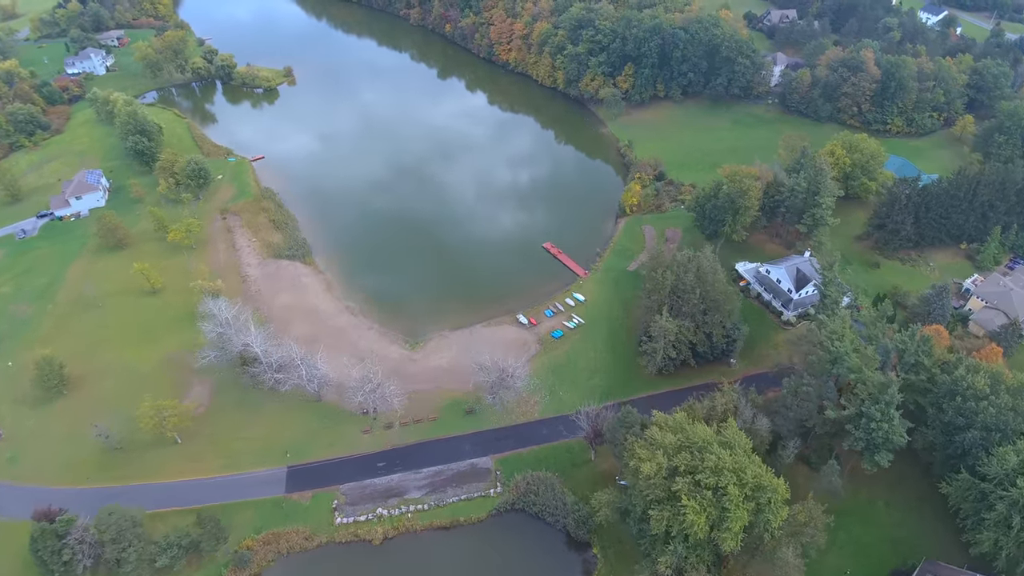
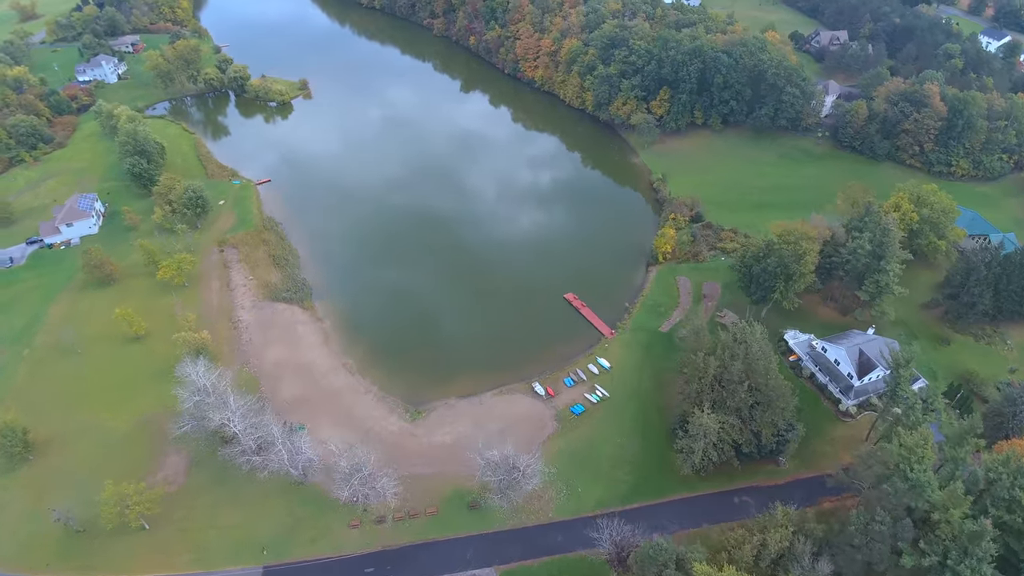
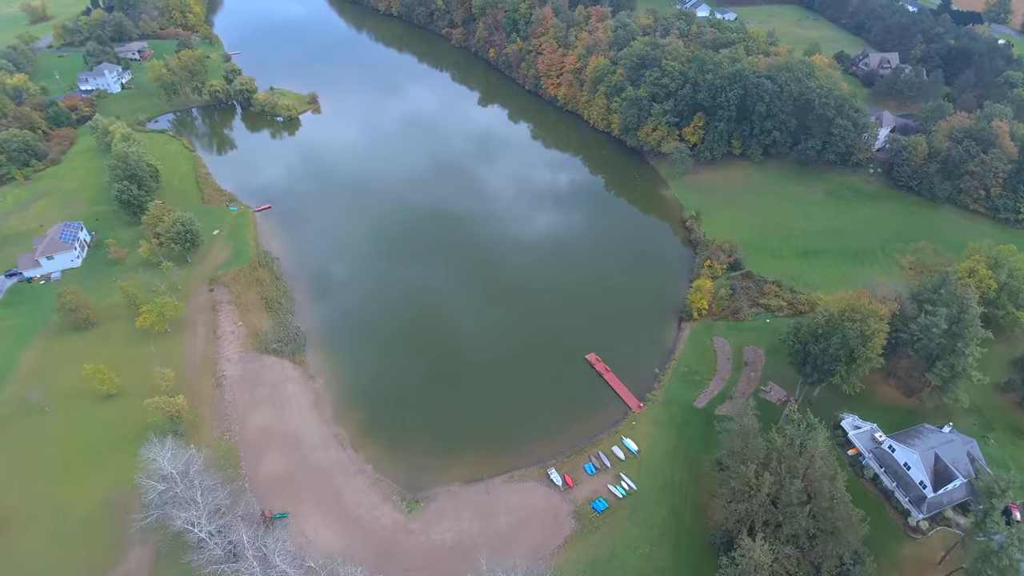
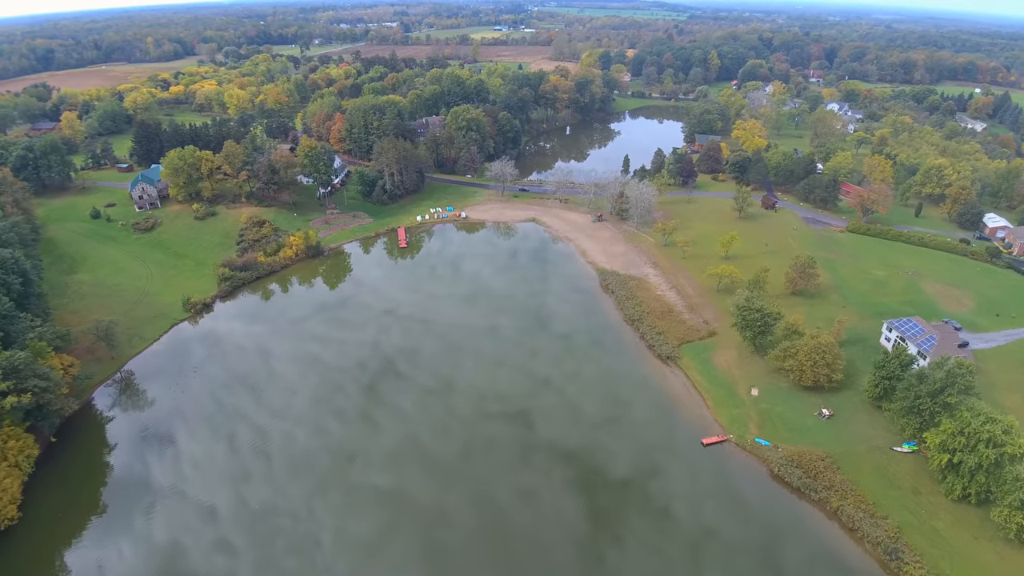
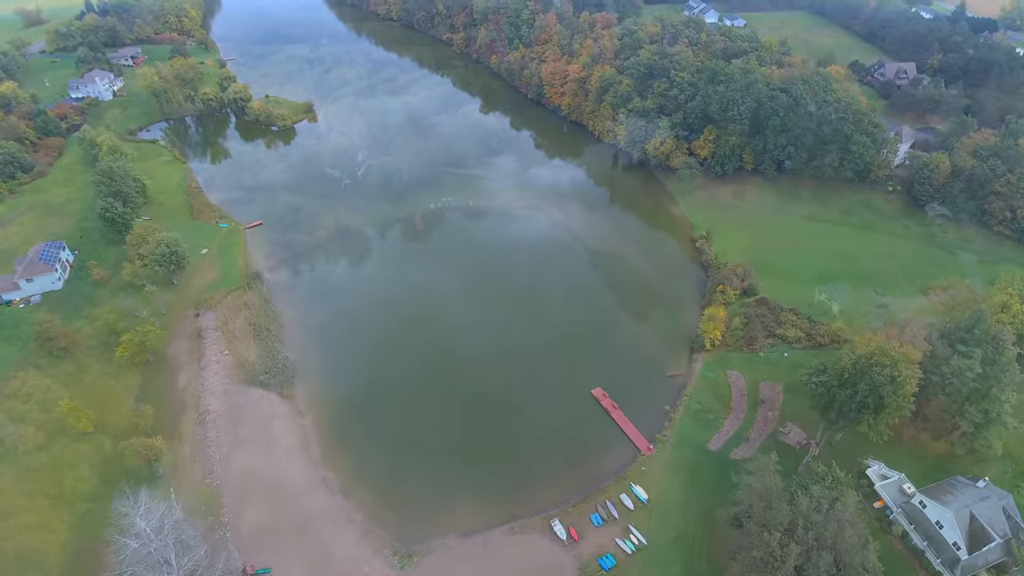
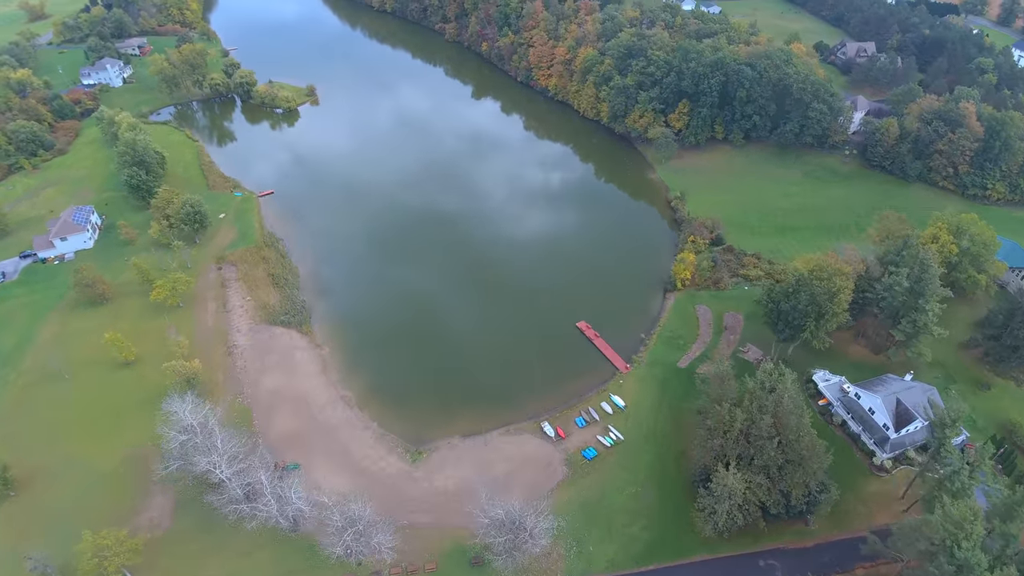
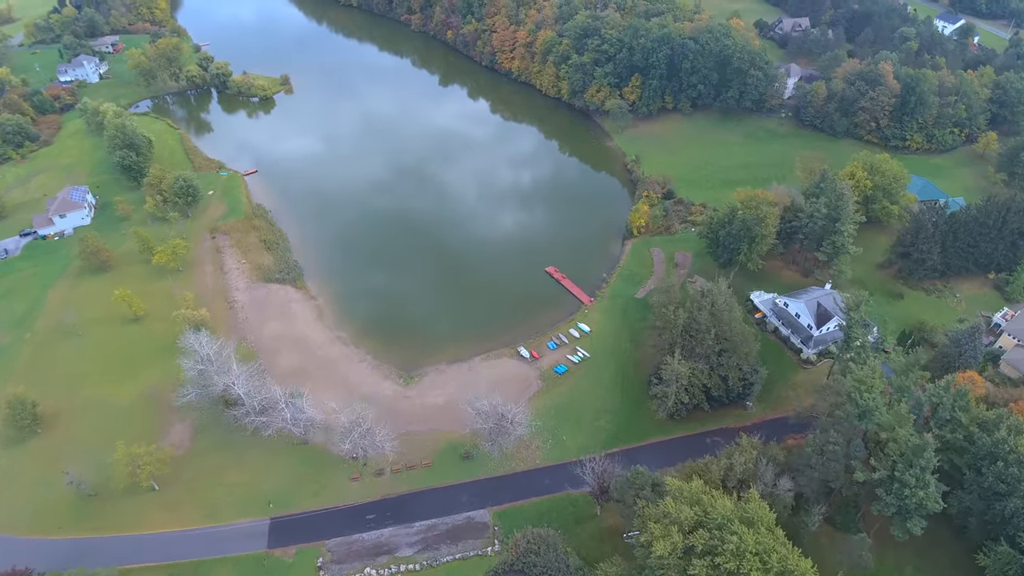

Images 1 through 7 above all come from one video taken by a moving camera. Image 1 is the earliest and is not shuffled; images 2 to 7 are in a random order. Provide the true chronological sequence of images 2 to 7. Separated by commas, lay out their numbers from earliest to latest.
7, 2, 6, 3, 5, 4
